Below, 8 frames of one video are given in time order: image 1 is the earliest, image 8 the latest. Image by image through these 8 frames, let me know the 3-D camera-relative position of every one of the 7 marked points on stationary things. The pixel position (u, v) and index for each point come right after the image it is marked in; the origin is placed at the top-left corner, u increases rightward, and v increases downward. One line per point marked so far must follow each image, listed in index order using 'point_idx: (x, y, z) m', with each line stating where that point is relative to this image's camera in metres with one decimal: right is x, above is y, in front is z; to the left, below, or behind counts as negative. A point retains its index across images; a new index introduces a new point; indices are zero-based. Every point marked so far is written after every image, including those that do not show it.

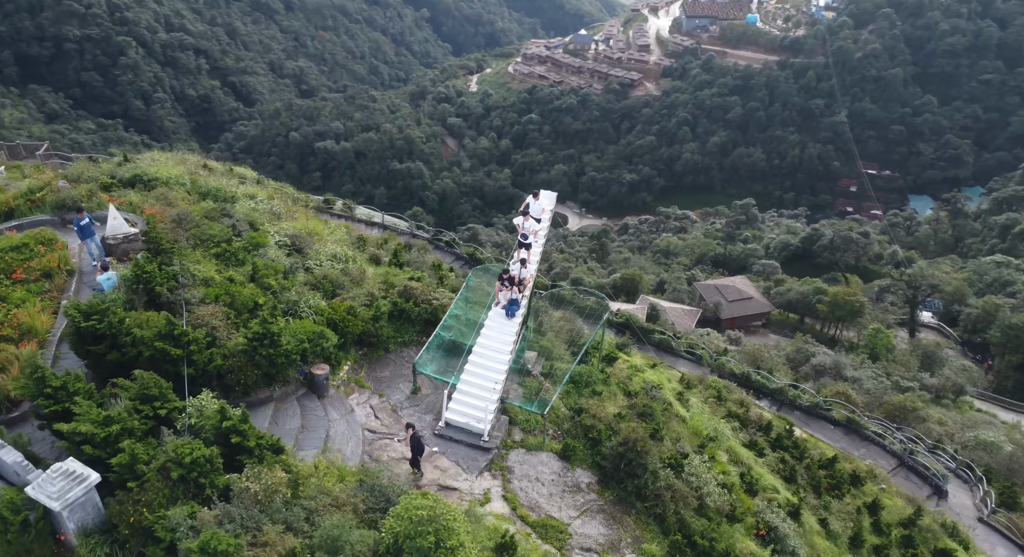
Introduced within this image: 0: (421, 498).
0: (-0.9, -2.1, +5.0) m
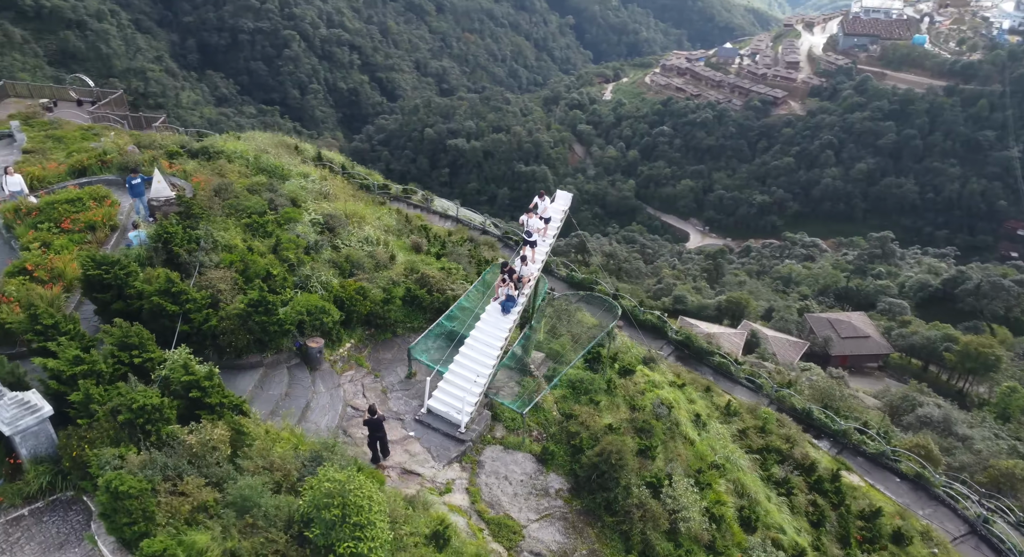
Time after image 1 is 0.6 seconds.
0: (-1.6, -1.9, +4.9) m
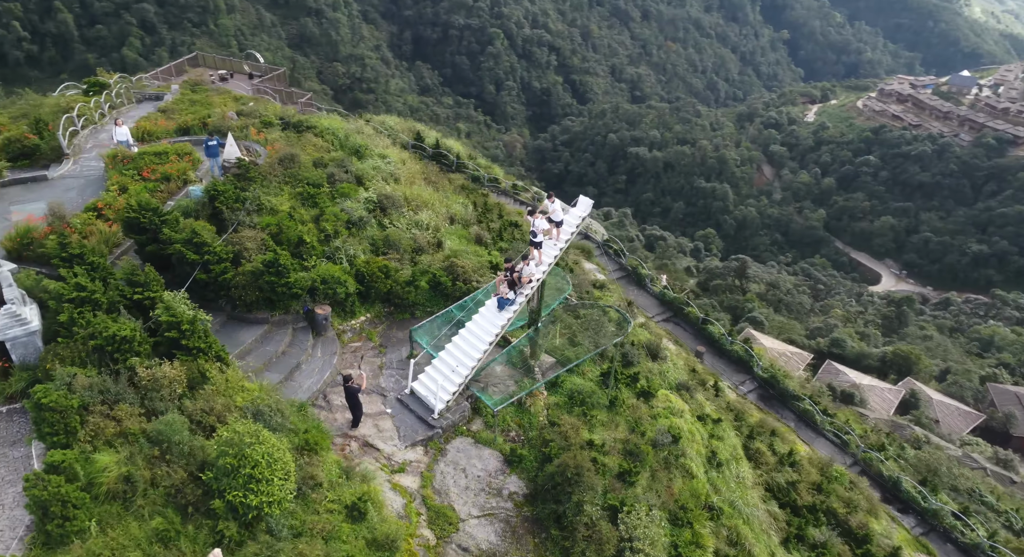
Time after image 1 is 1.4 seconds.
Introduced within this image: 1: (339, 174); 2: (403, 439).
0: (-2.4, -1.5, +5.1) m
1: (-4.9, +3.0, +15.3) m
2: (-1.5, -2.2, +7.5) m
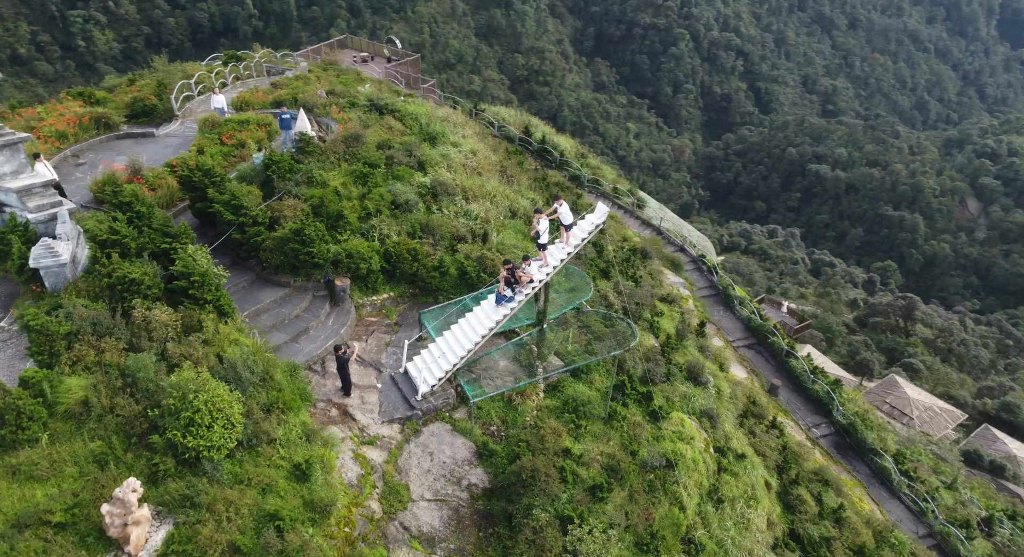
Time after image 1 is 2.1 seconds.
0: (-3.0, -1.1, +5.4) m
1: (-3.3, +3.6, +15.9) m
2: (-1.9, -1.9, +7.7) m
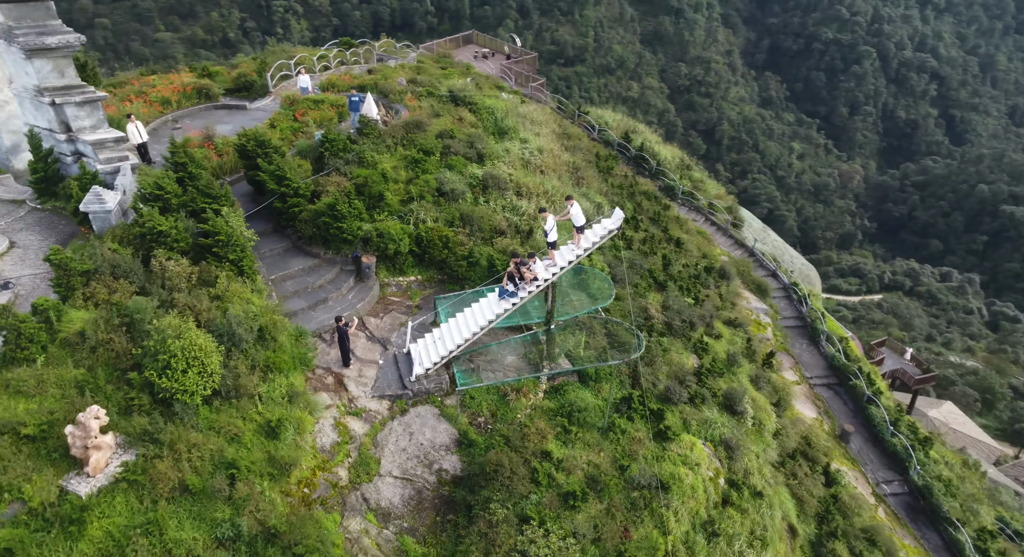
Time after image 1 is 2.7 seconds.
0: (-3.4, -0.6, +5.8) m
1: (-1.7, +4.0, +16.2) m
2: (-2.0, -1.6, +7.9) m
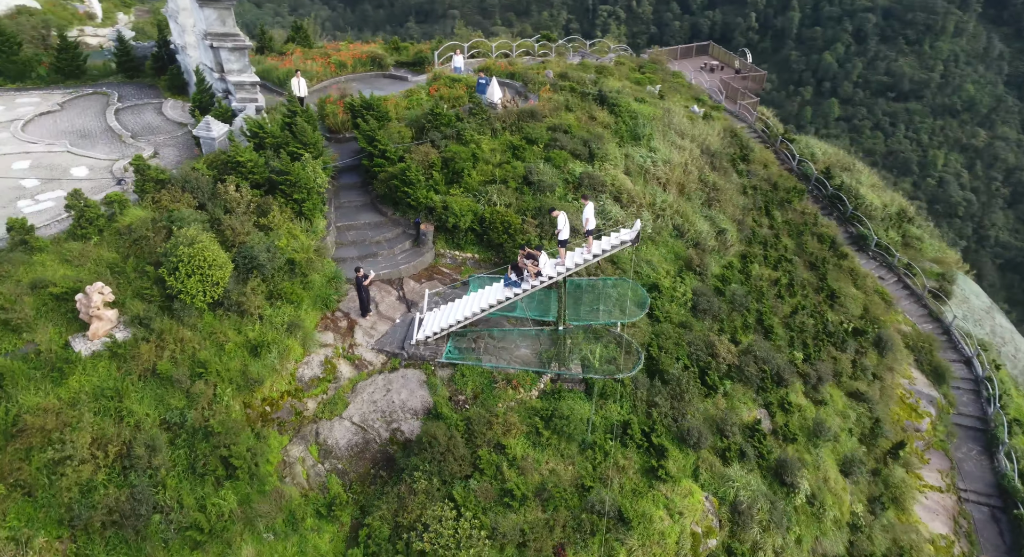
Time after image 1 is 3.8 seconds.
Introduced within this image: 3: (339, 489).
0: (-3.7, +0.4, +6.7) m
1: (+1.5, +4.1, +16.2) m
2: (-2.1, -1.0, +8.4) m
3: (-1.9, -2.4, +6.0) m
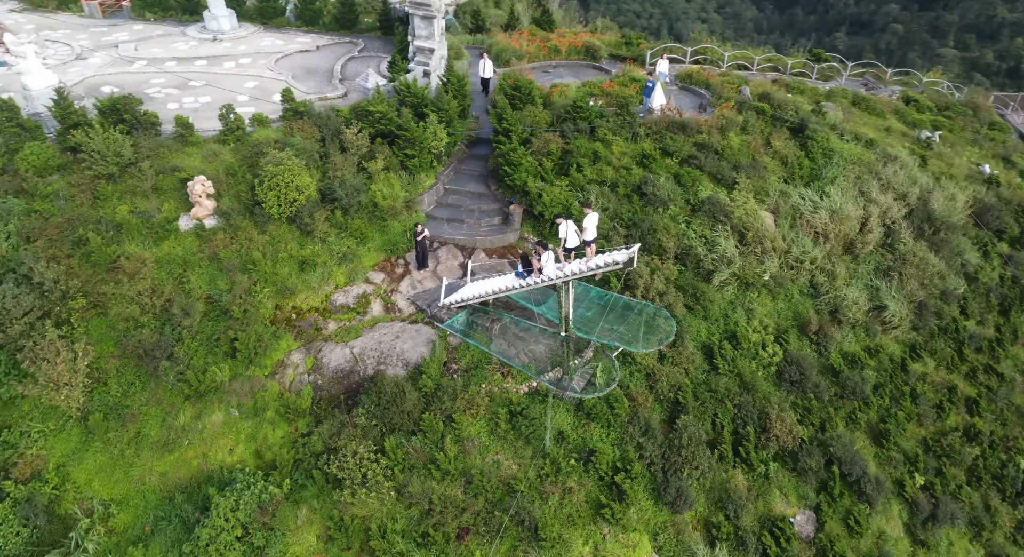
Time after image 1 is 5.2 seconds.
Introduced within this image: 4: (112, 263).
0: (-3.2, +1.5, +7.9) m
1: (+5.7, +3.3, +14.9) m
2: (-1.6, -0.3, +9.1) m
3: (-2.6, -1.5, +6.9) m
4: (-5.4, +0.2, +7.3) m
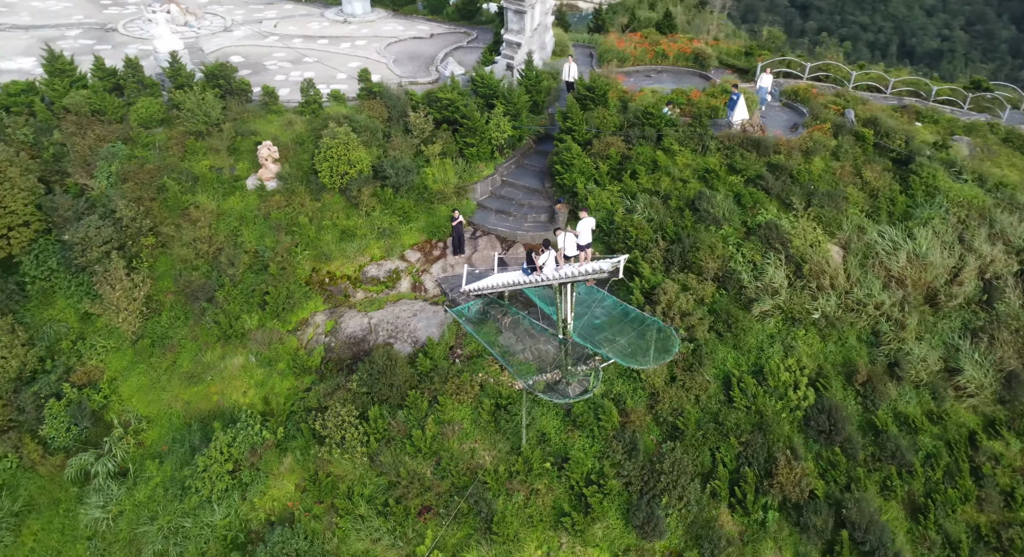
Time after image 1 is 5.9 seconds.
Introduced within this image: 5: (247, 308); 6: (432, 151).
0: (-2.6, +2.0, +8.5) m
1: (+7.5, +2.4, +13.9) m
2: (-1.1, 0.0, +9.4) m
3: (-2.6, -1.1, +7.4) m
4: (-5.0, +1.0, +8.2) m
5: (-3.7, -0.4, +7.6) m
6: (-1.5, +2.4, +10.2) m
